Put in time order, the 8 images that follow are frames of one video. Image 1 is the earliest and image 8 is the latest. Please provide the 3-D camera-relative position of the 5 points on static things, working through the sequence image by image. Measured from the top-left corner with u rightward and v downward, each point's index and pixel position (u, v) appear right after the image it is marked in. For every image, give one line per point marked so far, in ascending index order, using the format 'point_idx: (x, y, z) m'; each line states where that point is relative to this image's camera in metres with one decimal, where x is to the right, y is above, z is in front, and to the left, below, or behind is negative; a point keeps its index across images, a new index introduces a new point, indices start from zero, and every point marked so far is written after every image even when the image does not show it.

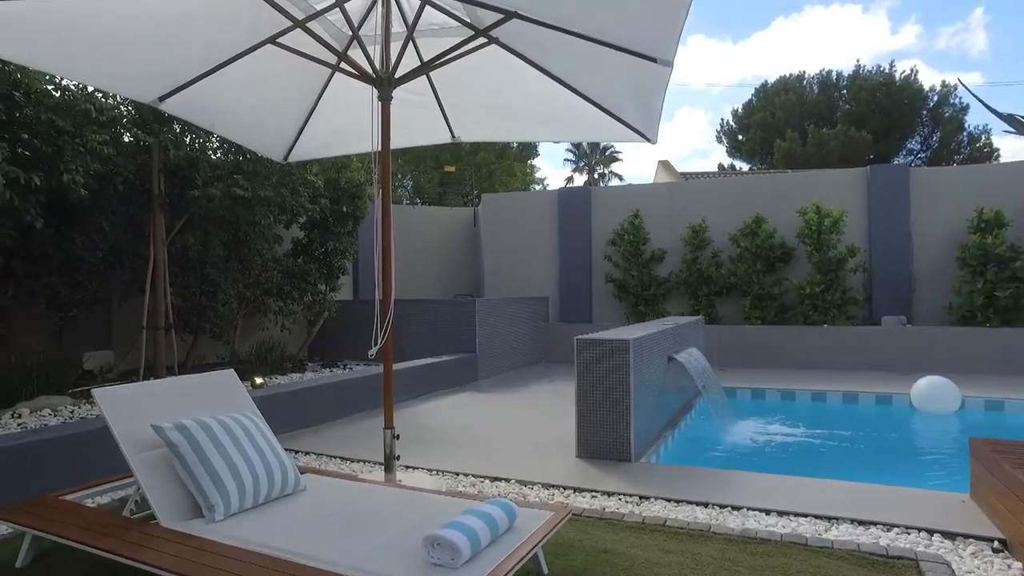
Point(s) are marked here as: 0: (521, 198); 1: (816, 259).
0: (+0.1, +1.6, +11.7) m
1: (+4.2, +0.4, +9.5) m
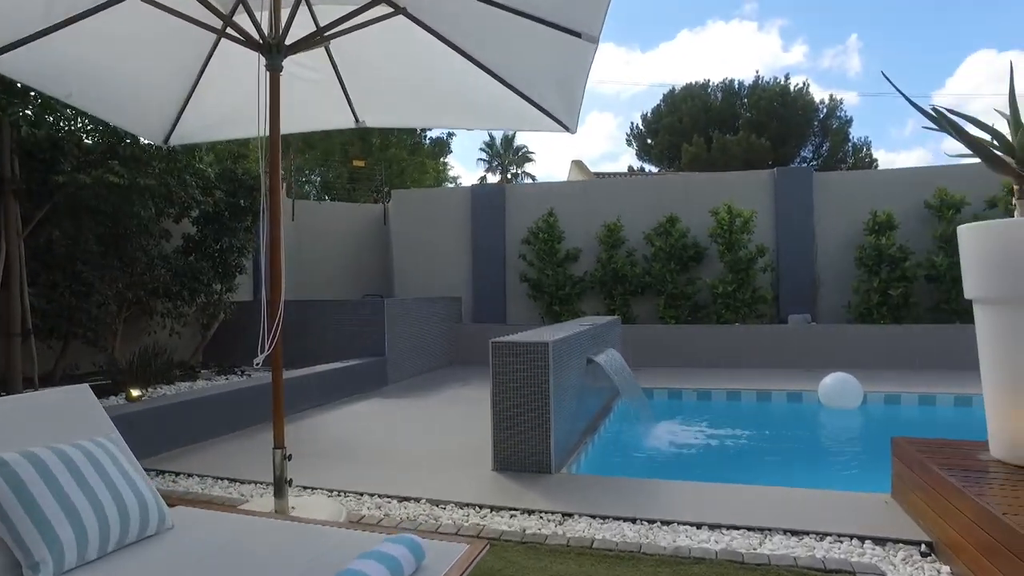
0: (-1.3, +1.6, +11.3) m
1: (+3.0, +0.4, +9.6) m
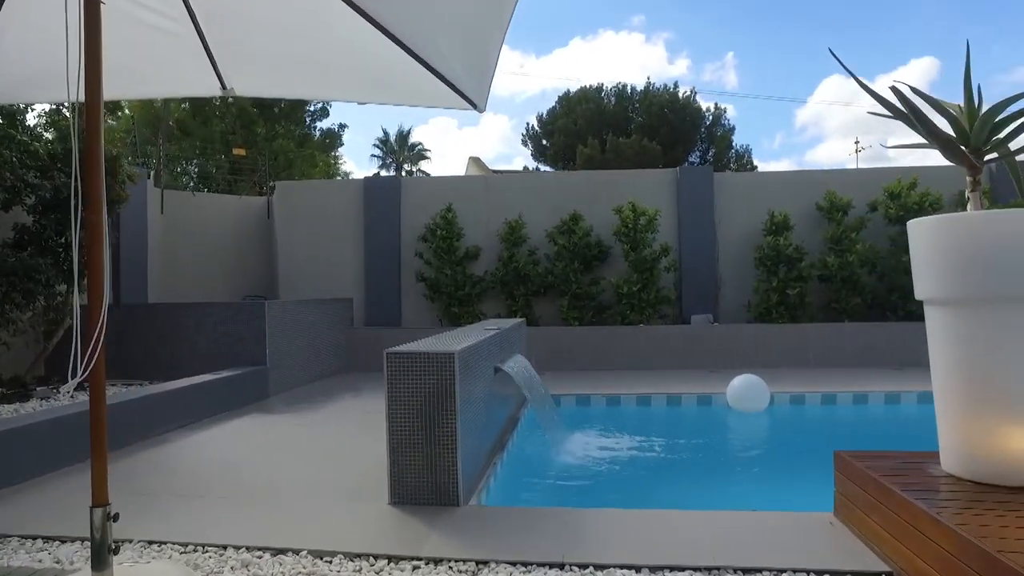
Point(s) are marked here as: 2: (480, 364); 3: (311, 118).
0: (-2.9, +1.6, +10.5) m
1: (+1.6, +0.4, +9.4) m
2: (-0.2, -0.5, +4.4) m
3: (-5.6, +4.9, +19.3) m
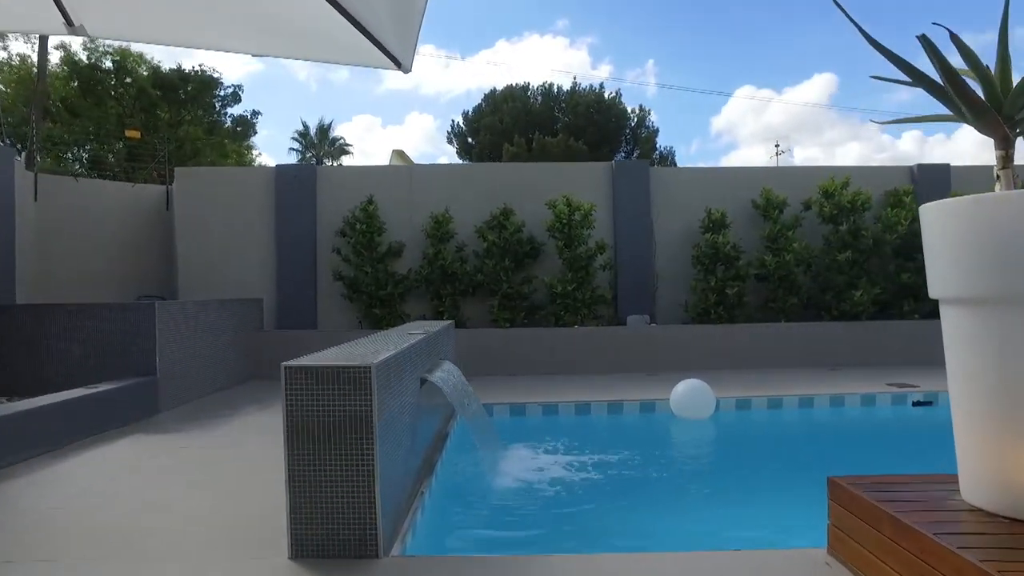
0: (-3.9, +1.6, +9.5) m
1: (+0.7, +0.4, +8.9) m
2: (-0.6, -0.5, +3.7) m
3: (-7.6, +4.9, +18.0) m
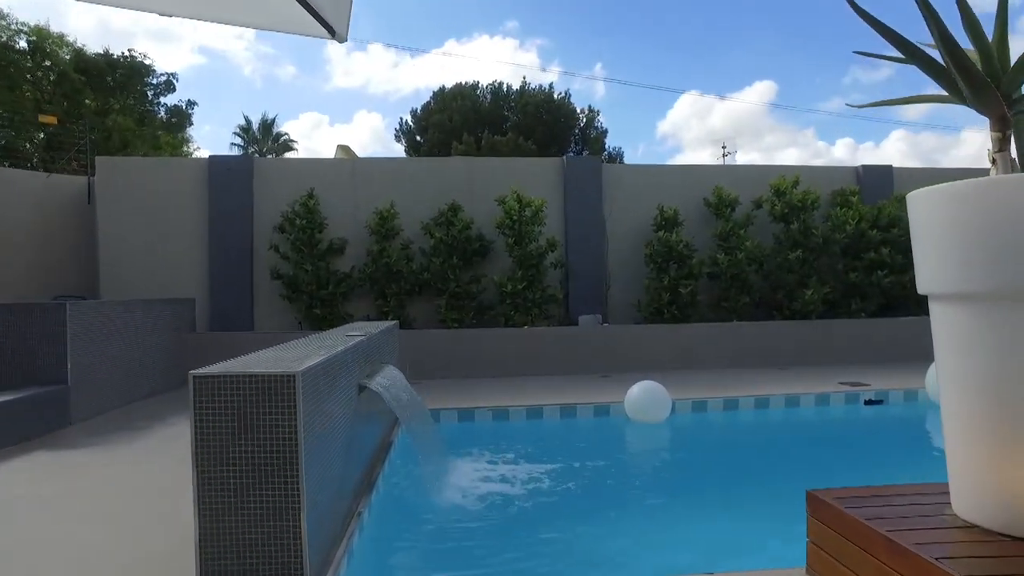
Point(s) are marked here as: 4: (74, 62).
0: (-4.6, +1.6, +8.8) m
1: (0.0, +0.4, +8.6) m
2: (-0.8, -0.5, +3.3) m
3: (-8.9, +4.9, +17.1) m
4: (-9.2, +4.7, +14.4) m
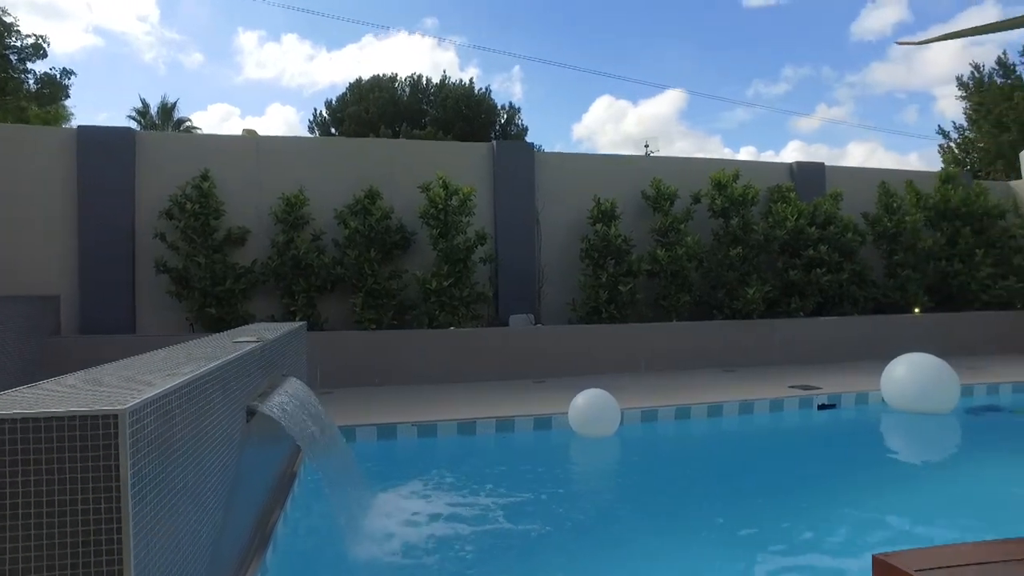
0: (-5.4, +1.6, +7.5) m
1: (-0.8, +0.5, +7.8) m
2: (-1.1, -0.4, +2.4) m
3: (-10.7, +5.0, +15.1) m
4: (-10.6, +4.8, +12.4) m
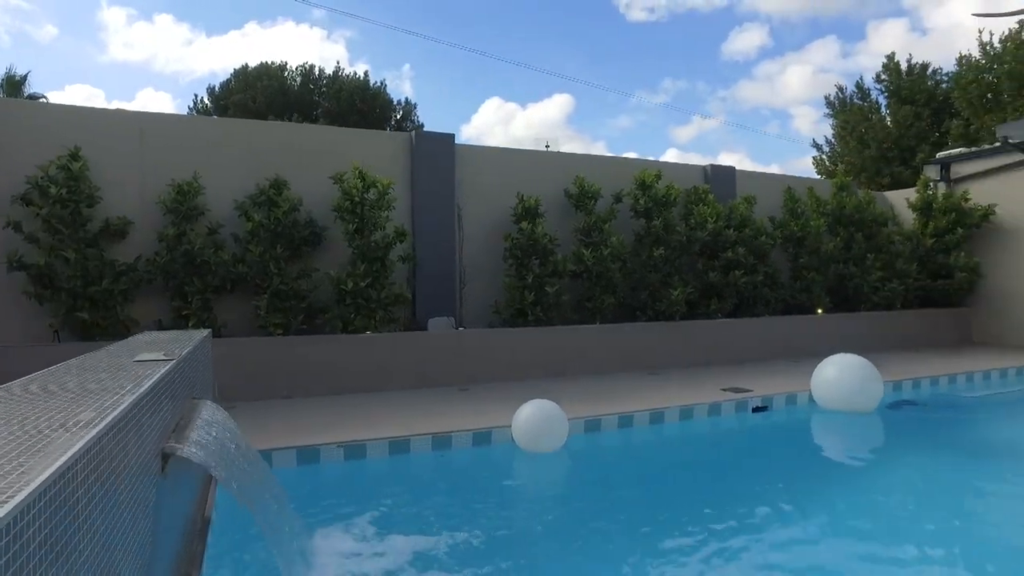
0: (-6.1, +1.6, +6.1) m
1: (-1.6, +0.5, +7.1) m
2: (-1.0, -0.4, +1.8) m
3: (-12.5, +5.0, +12.8) m
4: (-12.0, +4.8, +10.1) m
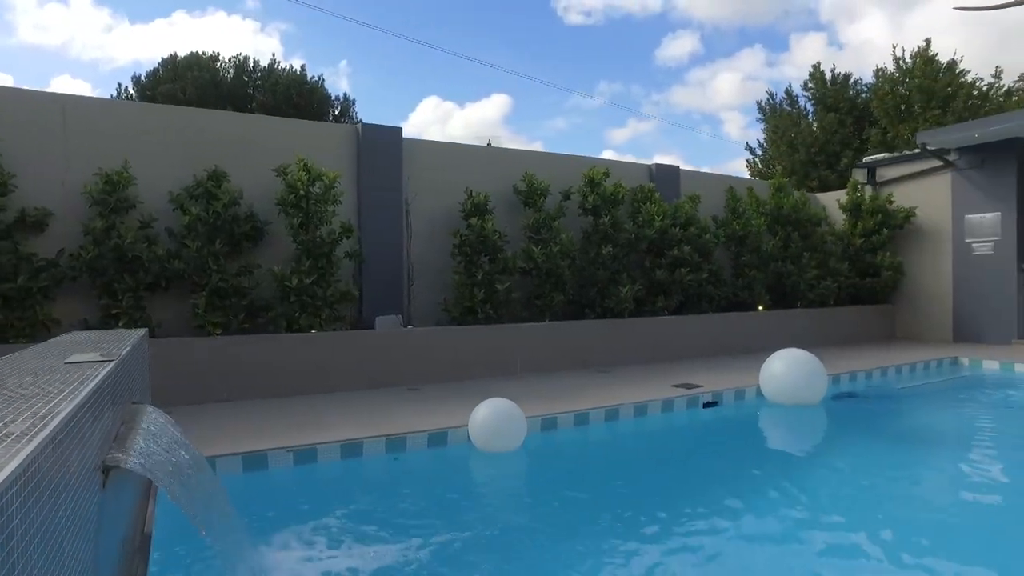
0: (-6.5, +1.7, +5.4) m
1: (-2.1, +0.5, +6.9) m
2: (-1.1, -0.4, +1.6) m
3: (-13.5, +5.0, +11.5) m
4: (-12.7, +4.8, +8.9) m
